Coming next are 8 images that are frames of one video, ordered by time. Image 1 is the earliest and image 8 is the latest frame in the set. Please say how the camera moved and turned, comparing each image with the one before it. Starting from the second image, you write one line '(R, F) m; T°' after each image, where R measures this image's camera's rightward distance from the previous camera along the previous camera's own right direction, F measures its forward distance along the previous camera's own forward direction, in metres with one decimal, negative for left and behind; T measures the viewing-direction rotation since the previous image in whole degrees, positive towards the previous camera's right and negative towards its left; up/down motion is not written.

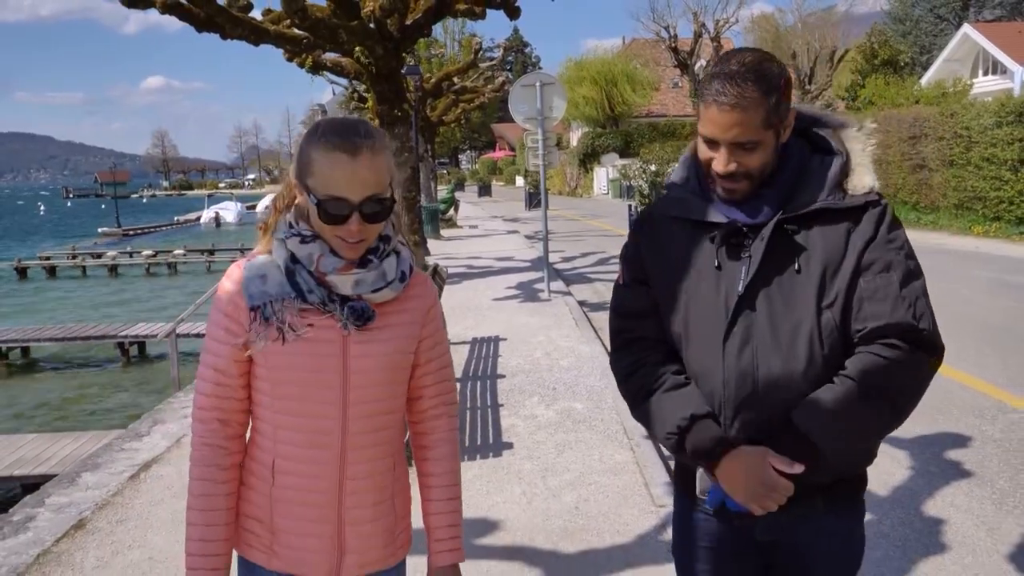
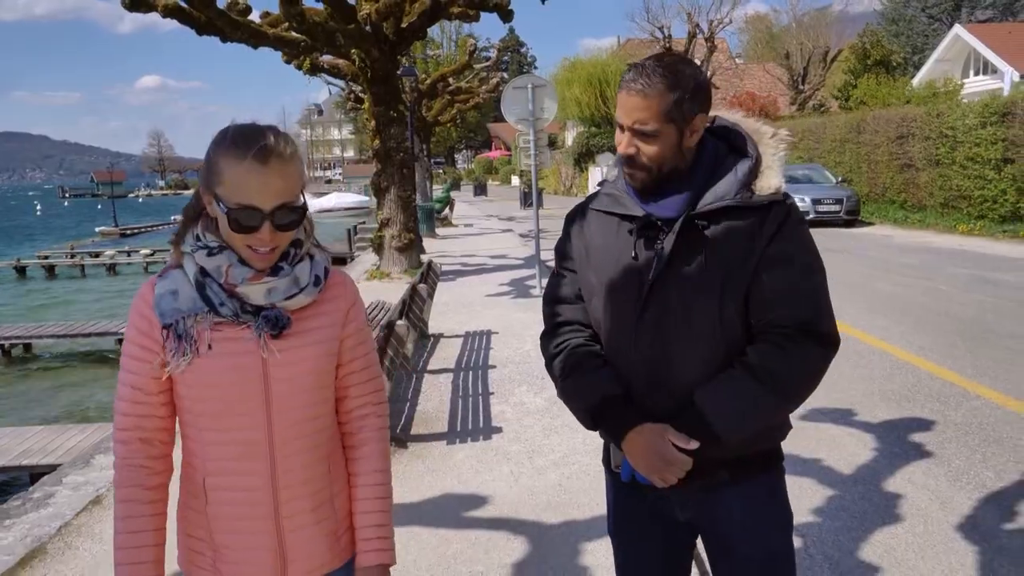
(0.0, -0.3) m; 0°
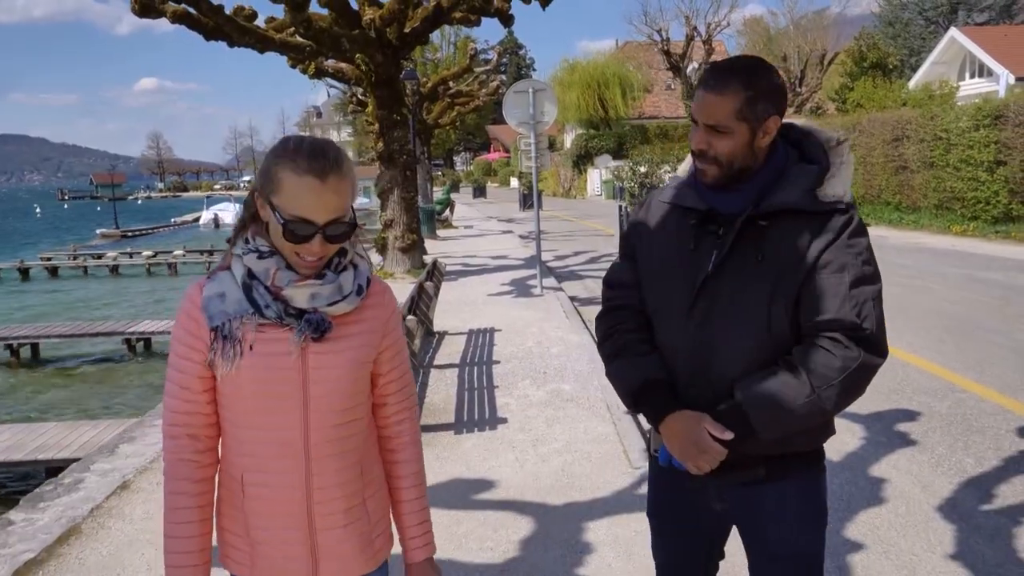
(0.0, -0.3) m; 0°
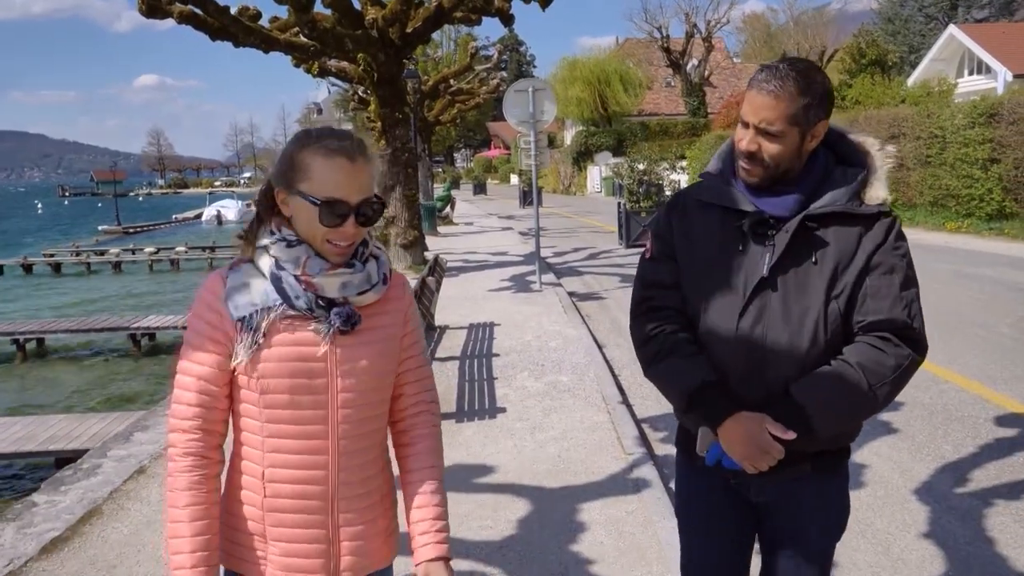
(0.0, -0.2) m; 0°
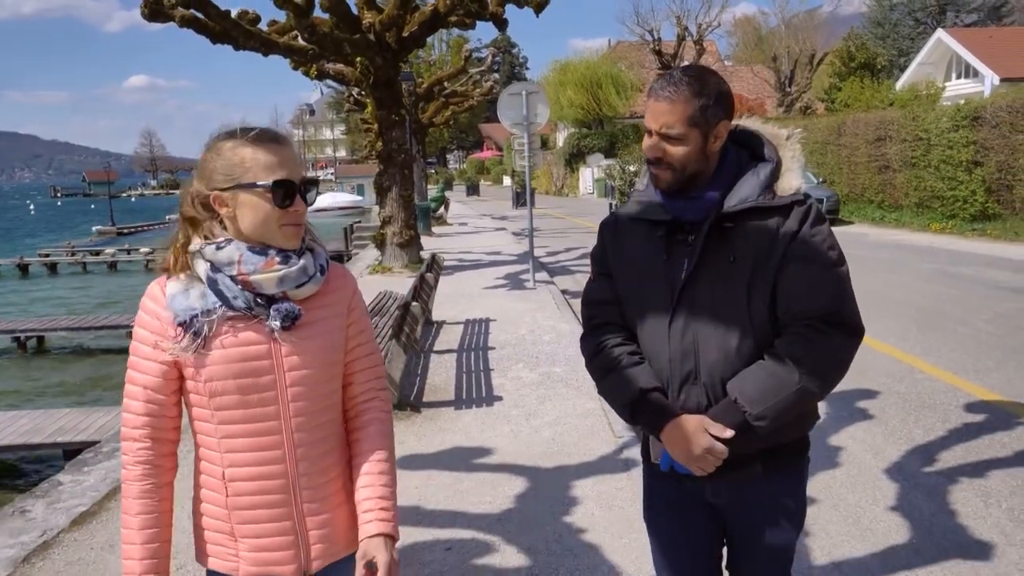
(0.0, -0.3) m; +1°
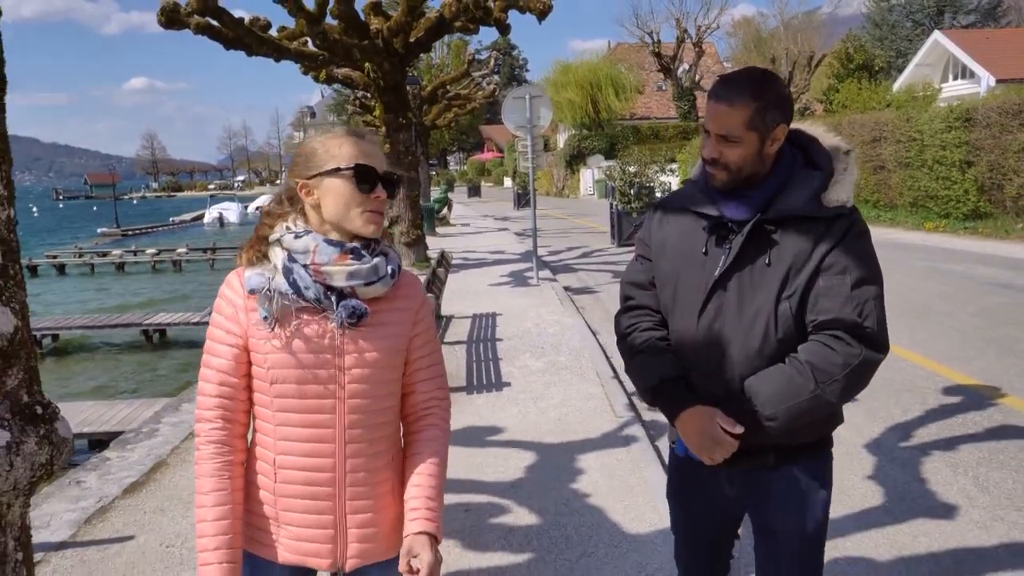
(-0.1, -0.4) m; 0°
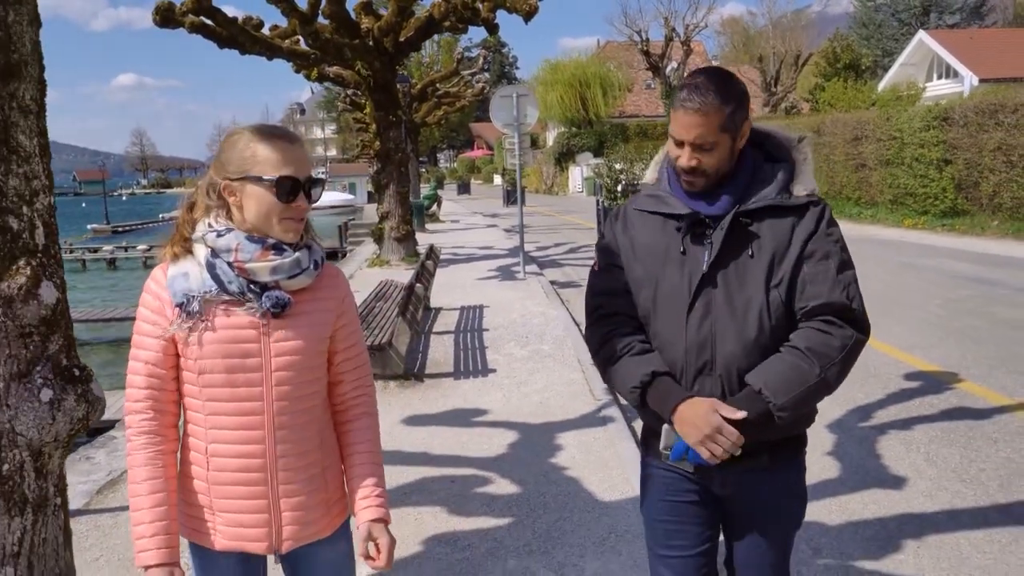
(0.0, -0.3) m; +1°
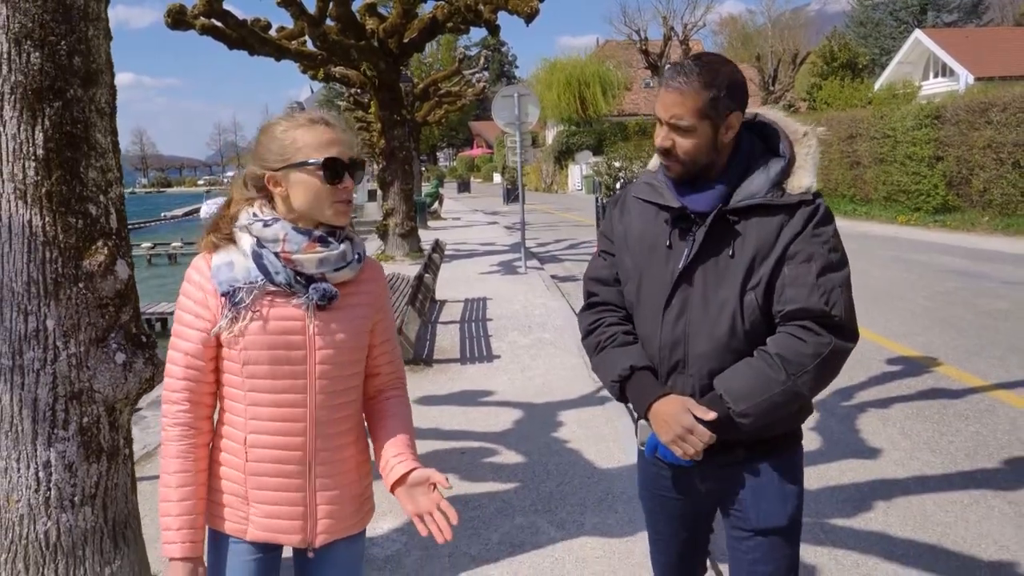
(0.0, -0.4) m; 0°
